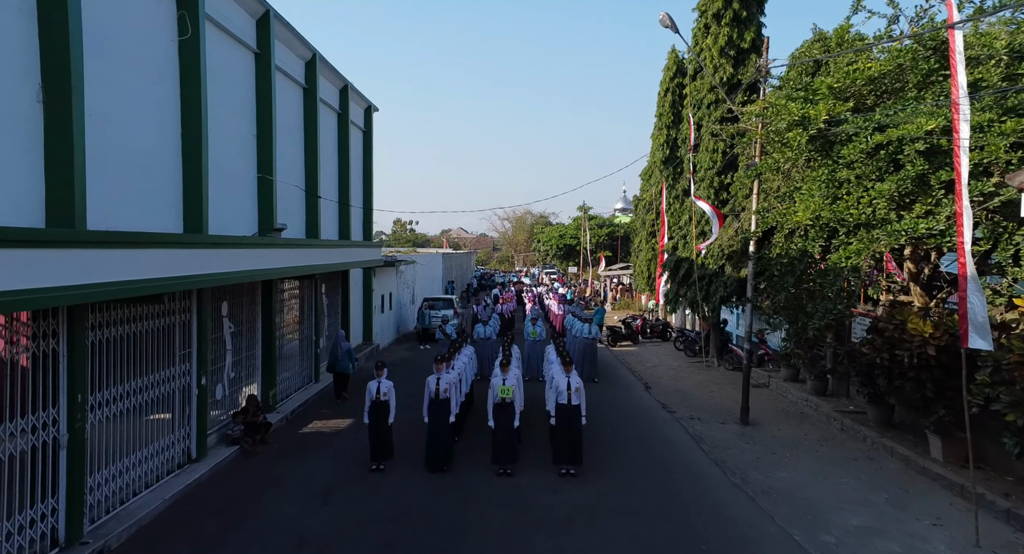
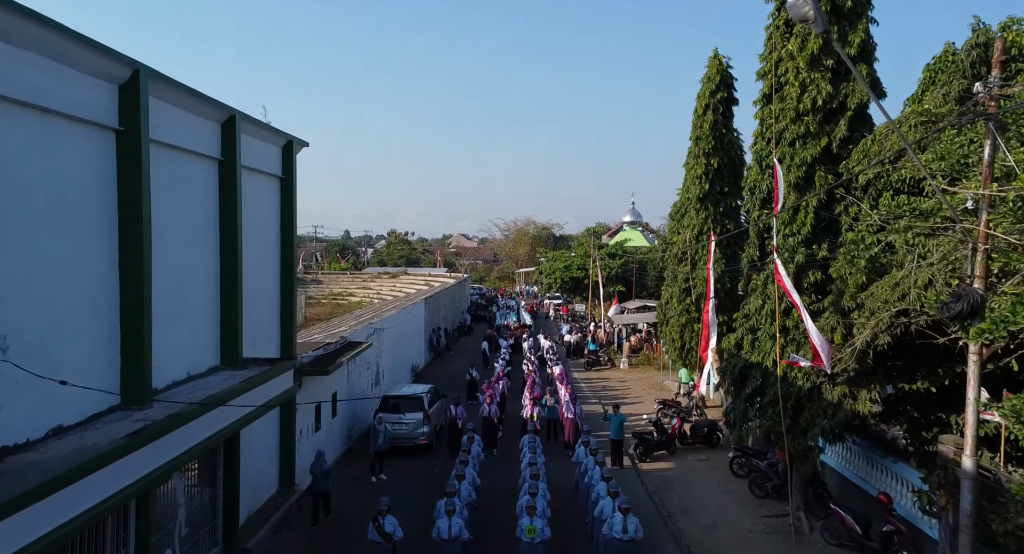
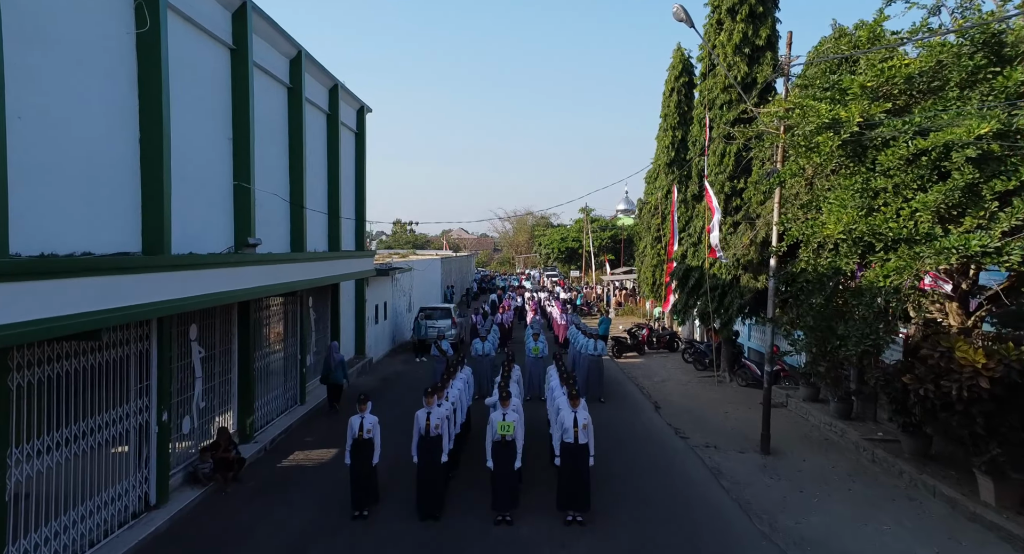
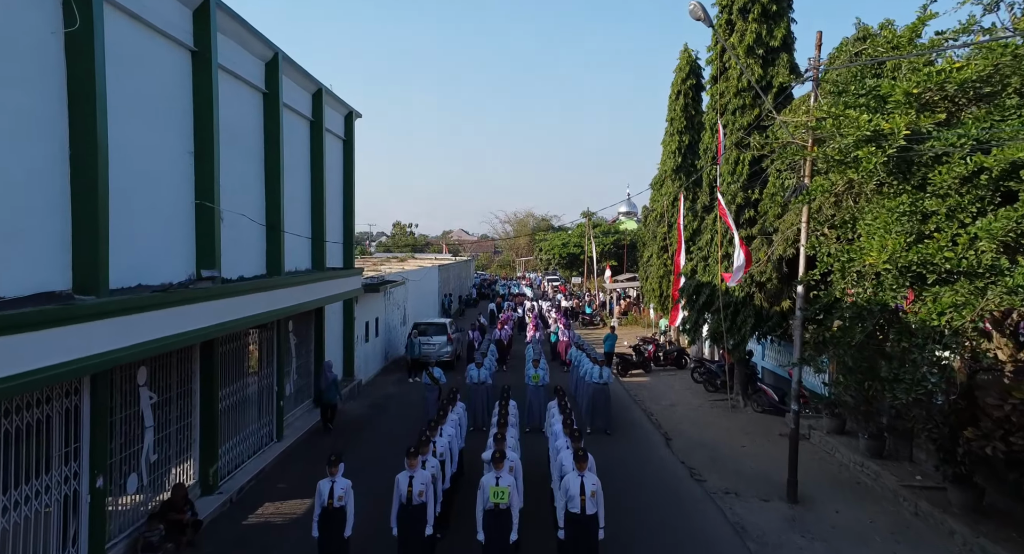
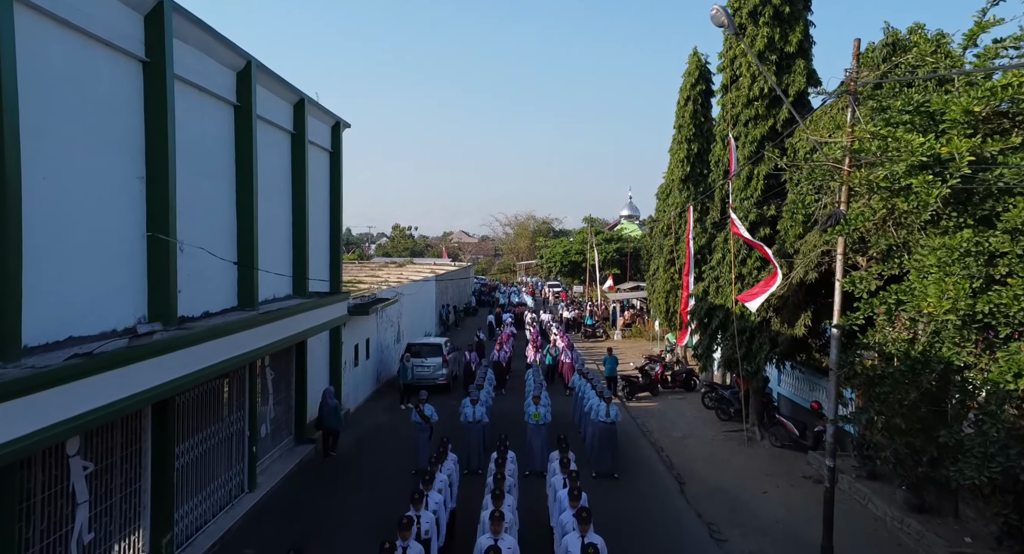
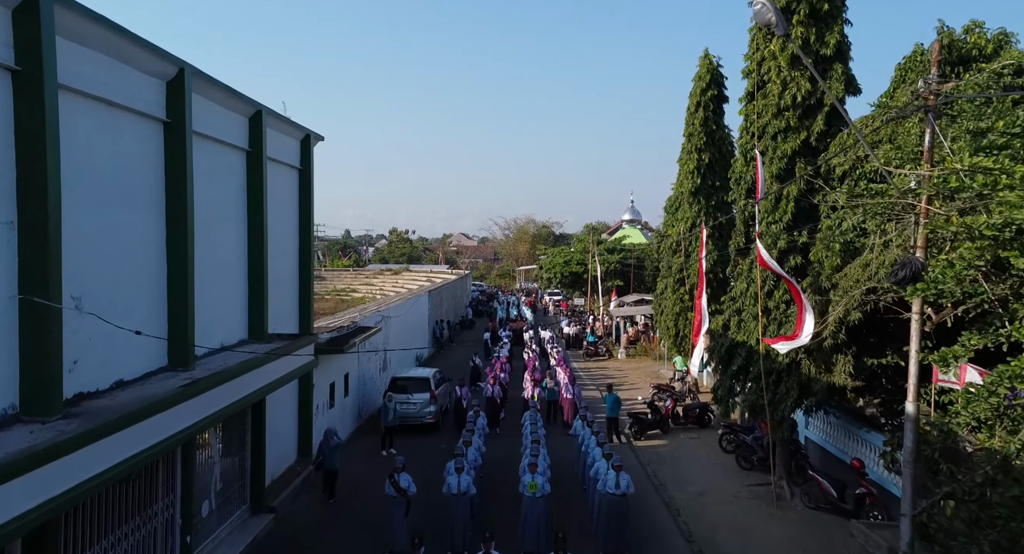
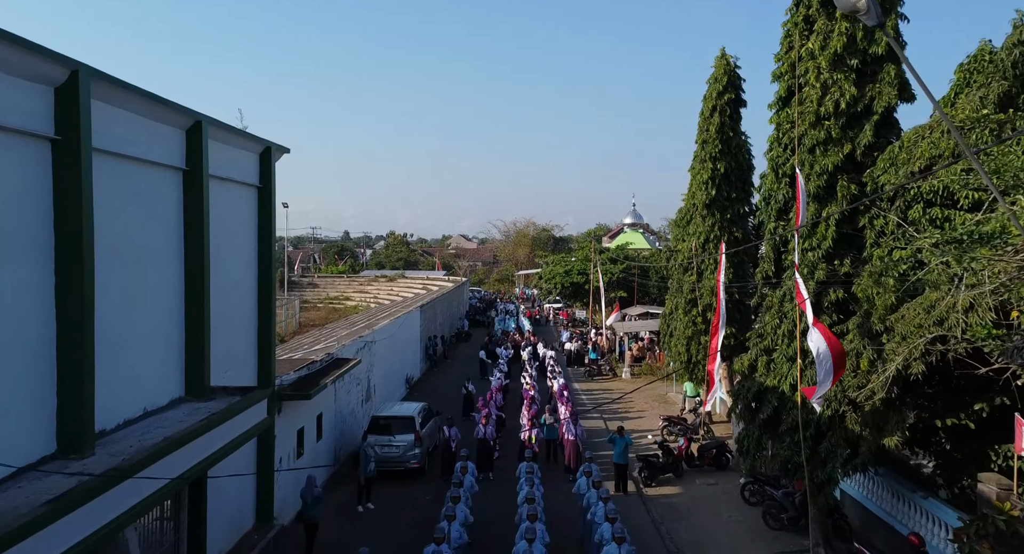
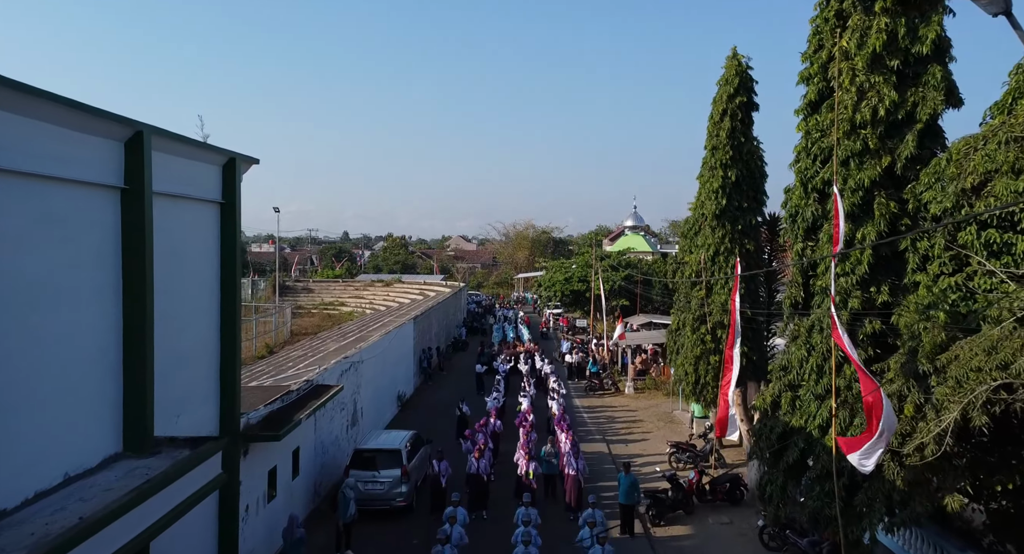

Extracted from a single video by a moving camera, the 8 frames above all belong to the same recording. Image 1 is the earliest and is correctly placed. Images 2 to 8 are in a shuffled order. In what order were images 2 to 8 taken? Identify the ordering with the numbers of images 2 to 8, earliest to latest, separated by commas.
3, 4, 5, 6, 2, 7, 8
